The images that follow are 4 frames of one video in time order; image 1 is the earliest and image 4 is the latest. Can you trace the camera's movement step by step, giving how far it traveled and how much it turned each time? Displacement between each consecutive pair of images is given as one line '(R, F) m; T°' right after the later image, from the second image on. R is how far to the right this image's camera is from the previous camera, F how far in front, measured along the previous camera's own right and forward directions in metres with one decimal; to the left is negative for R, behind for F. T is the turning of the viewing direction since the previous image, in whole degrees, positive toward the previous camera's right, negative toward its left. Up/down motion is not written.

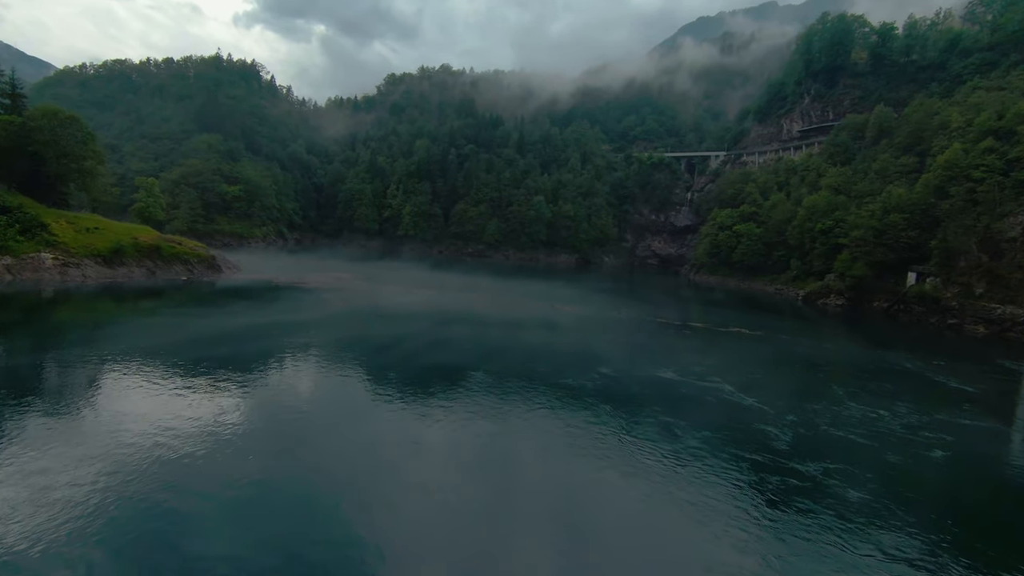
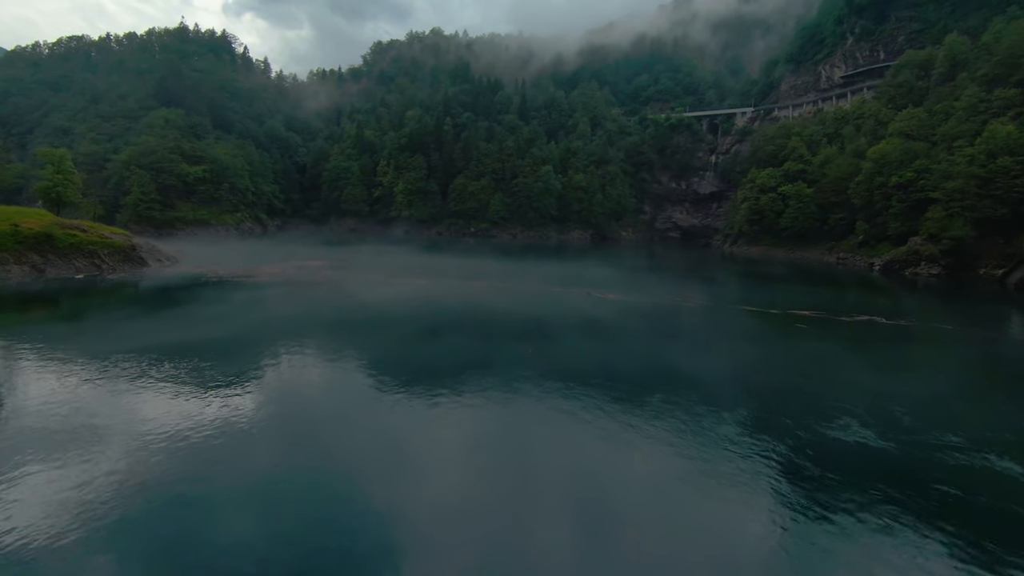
(-0.6, +10.5) m; -1°
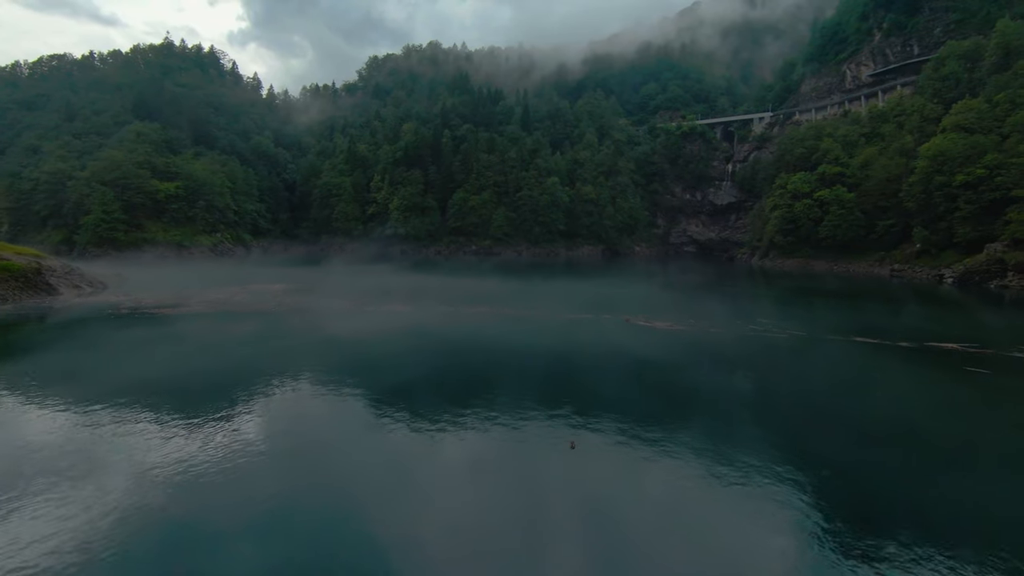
(-0.3, +7.1) m; 0°
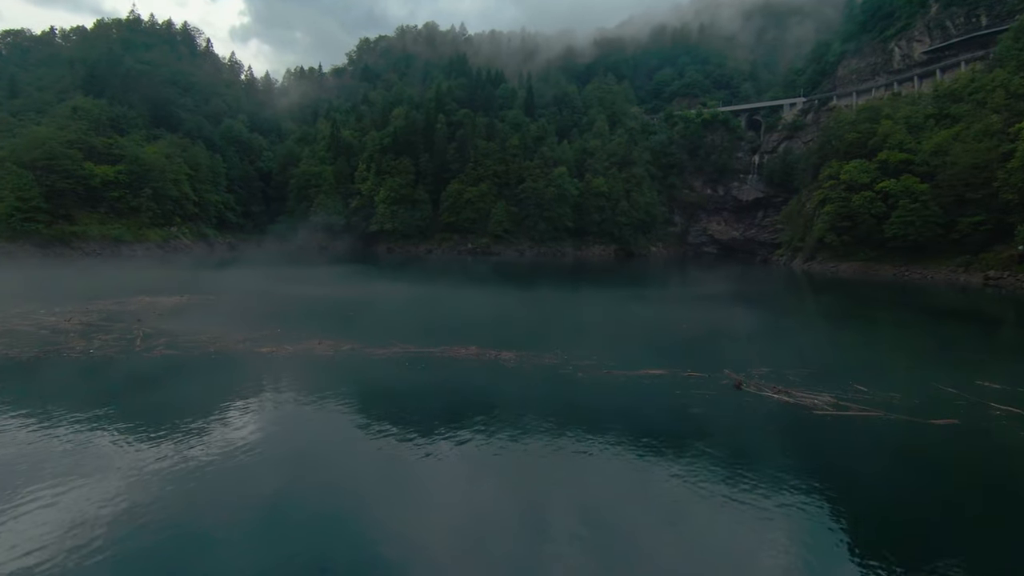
(-0.1, +9.7) m; 0°
